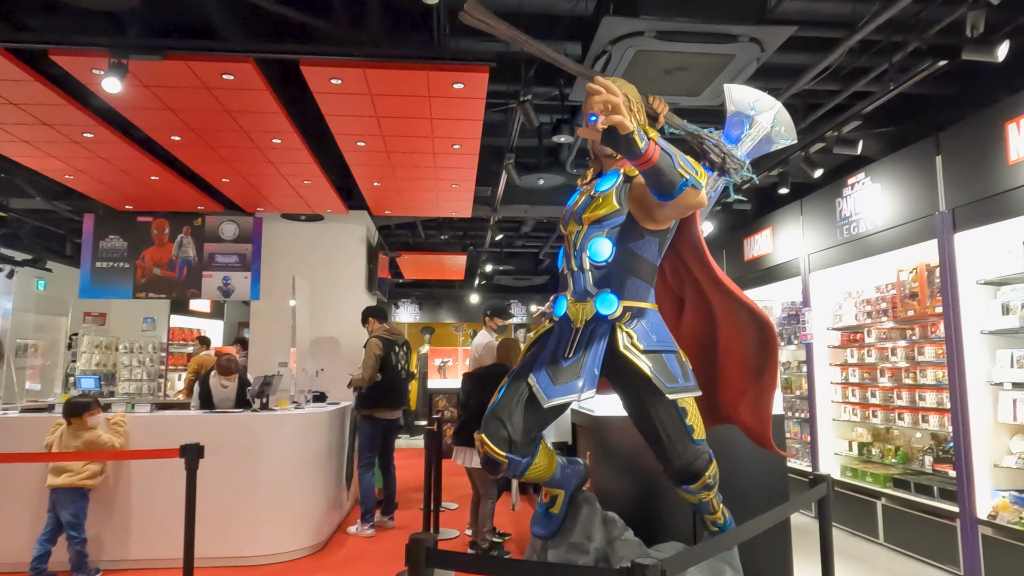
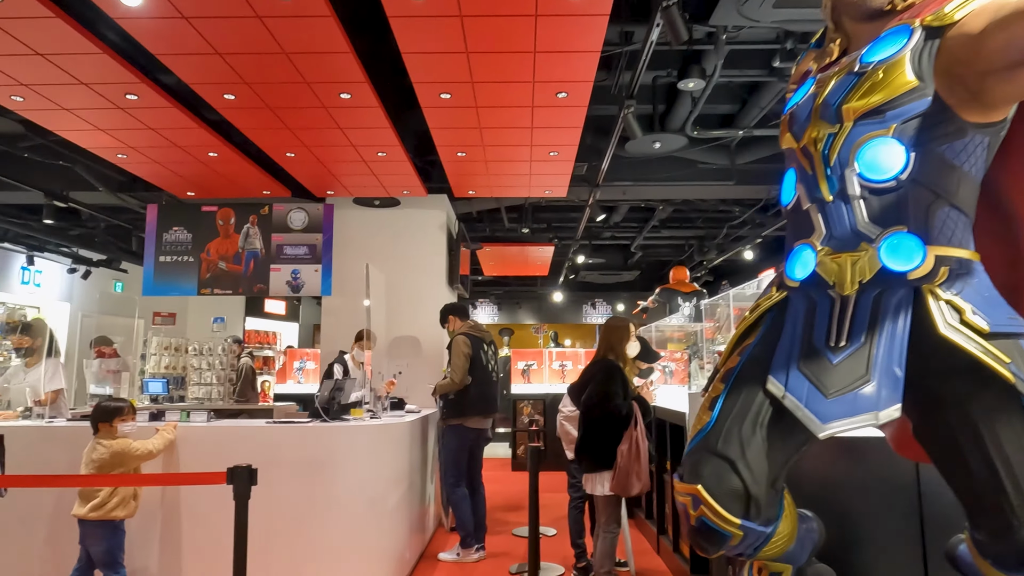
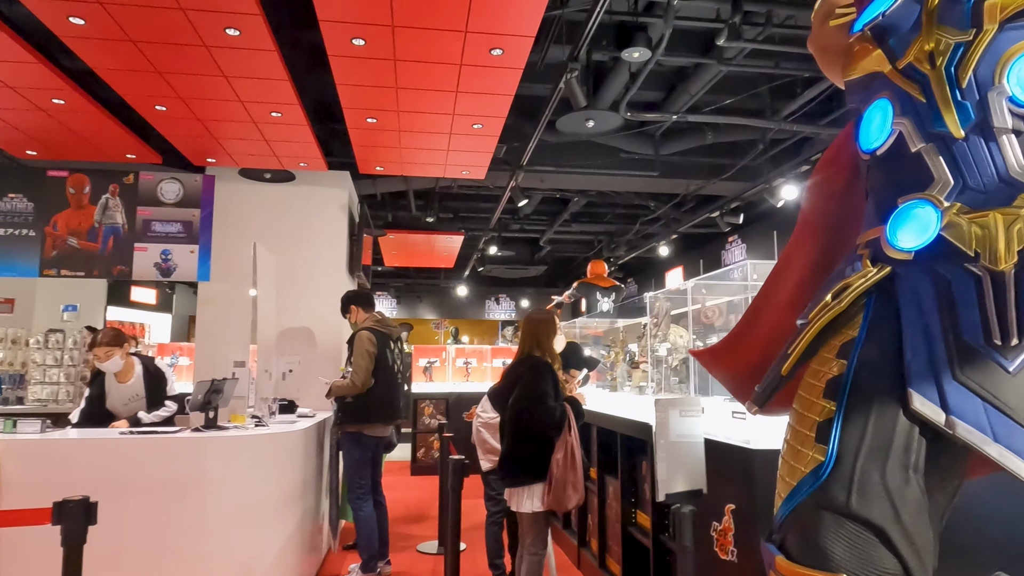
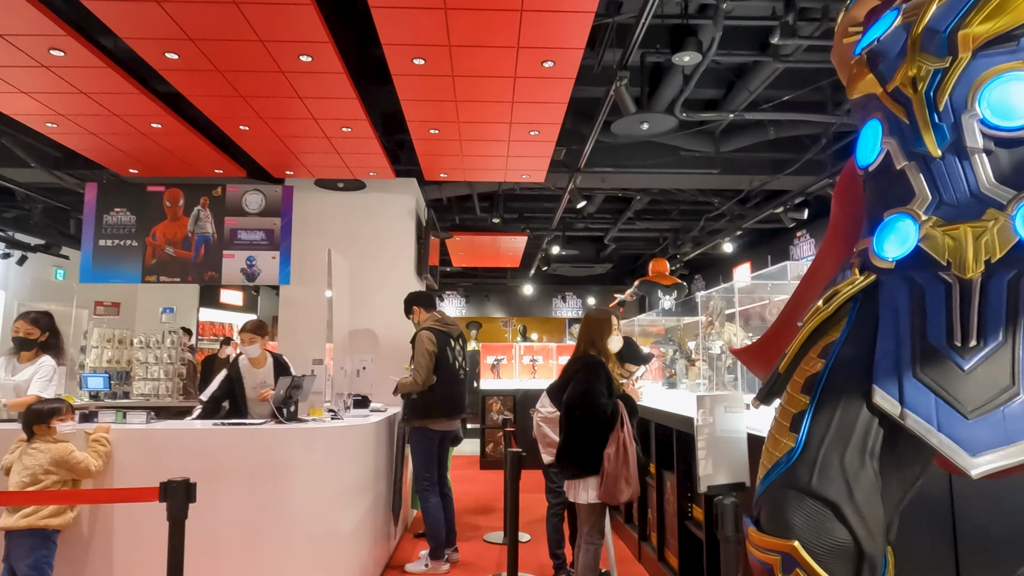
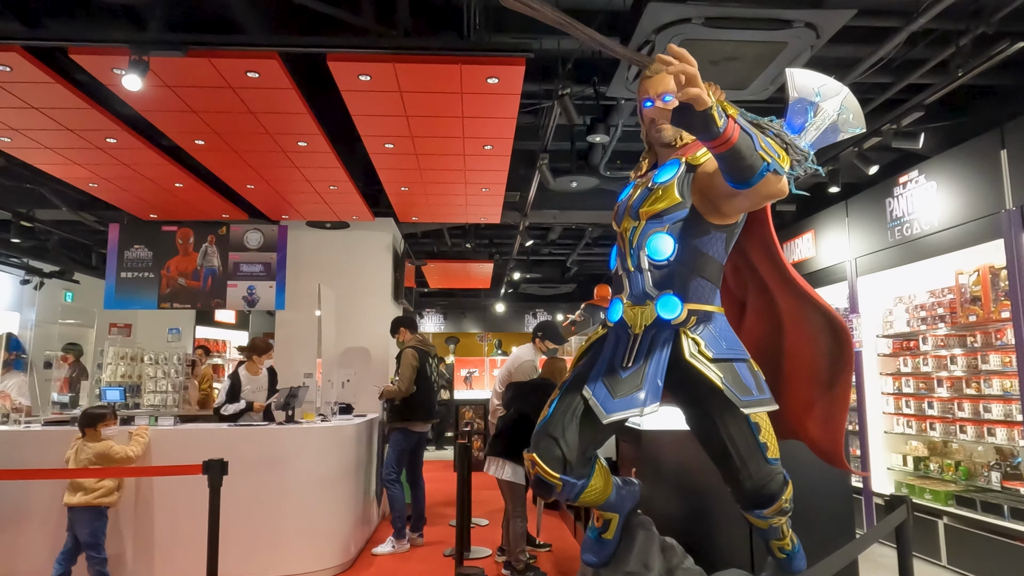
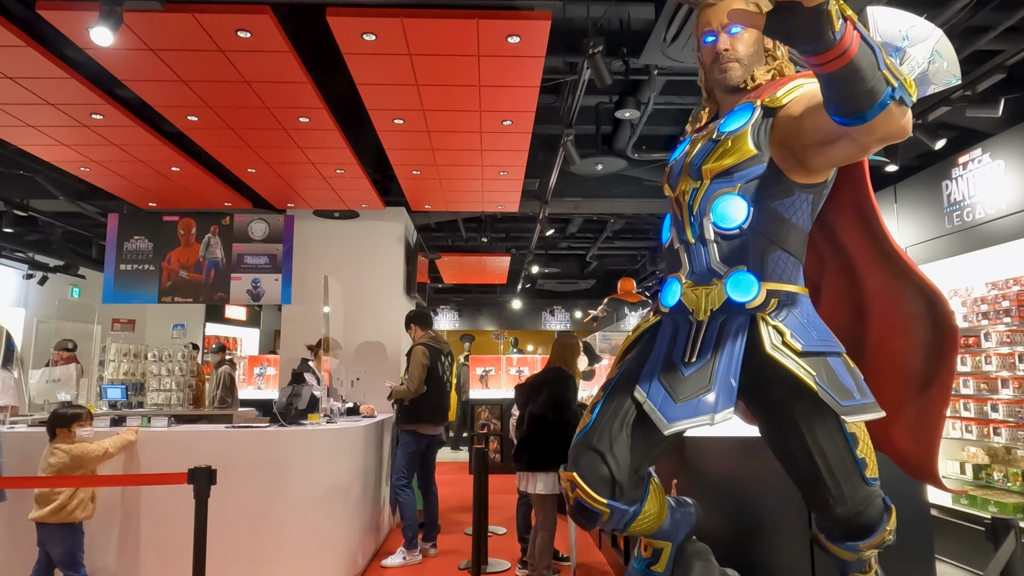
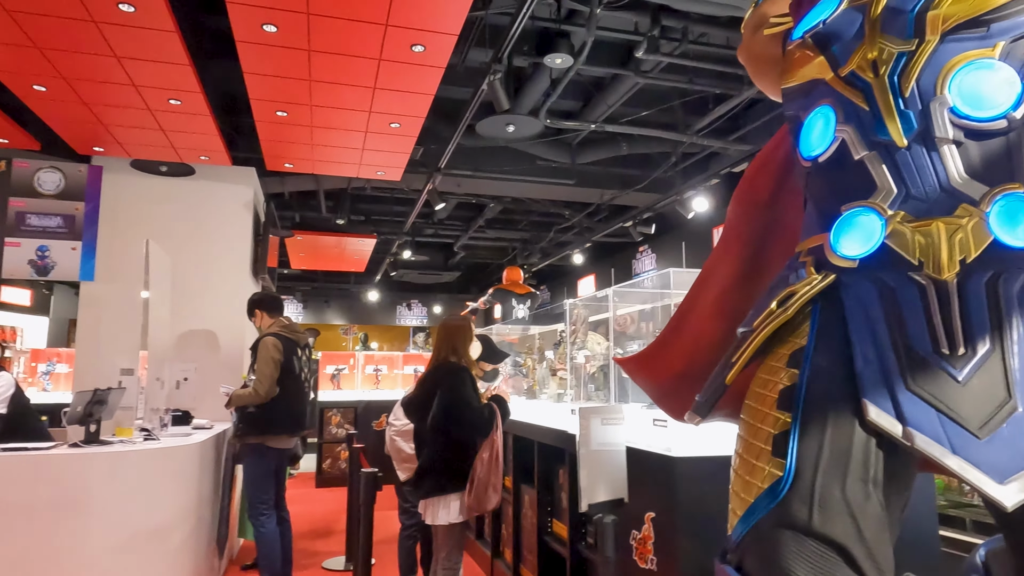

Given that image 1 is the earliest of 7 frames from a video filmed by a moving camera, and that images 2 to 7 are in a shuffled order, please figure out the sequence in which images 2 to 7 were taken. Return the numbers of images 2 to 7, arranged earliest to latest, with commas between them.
5, 6, 2, 4, 3, 7
